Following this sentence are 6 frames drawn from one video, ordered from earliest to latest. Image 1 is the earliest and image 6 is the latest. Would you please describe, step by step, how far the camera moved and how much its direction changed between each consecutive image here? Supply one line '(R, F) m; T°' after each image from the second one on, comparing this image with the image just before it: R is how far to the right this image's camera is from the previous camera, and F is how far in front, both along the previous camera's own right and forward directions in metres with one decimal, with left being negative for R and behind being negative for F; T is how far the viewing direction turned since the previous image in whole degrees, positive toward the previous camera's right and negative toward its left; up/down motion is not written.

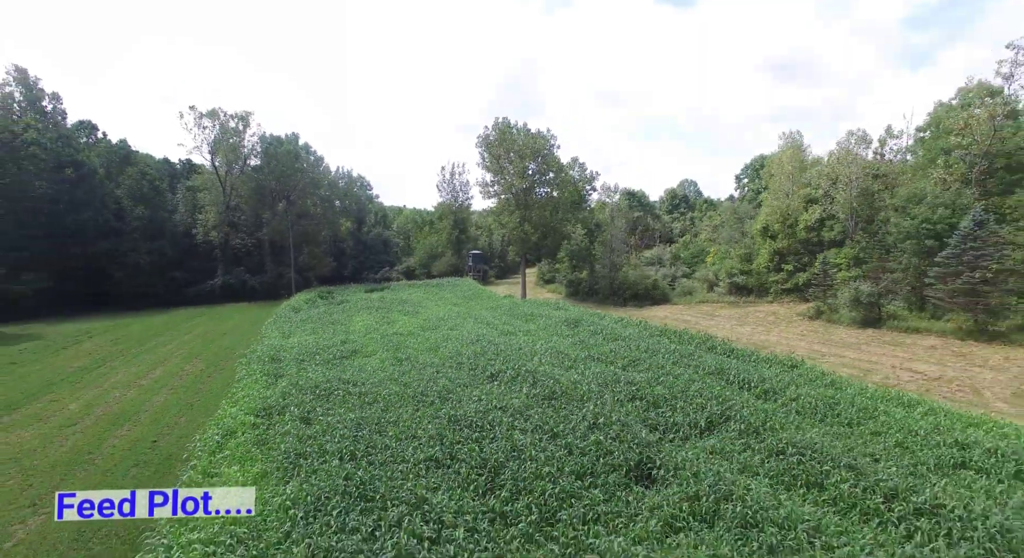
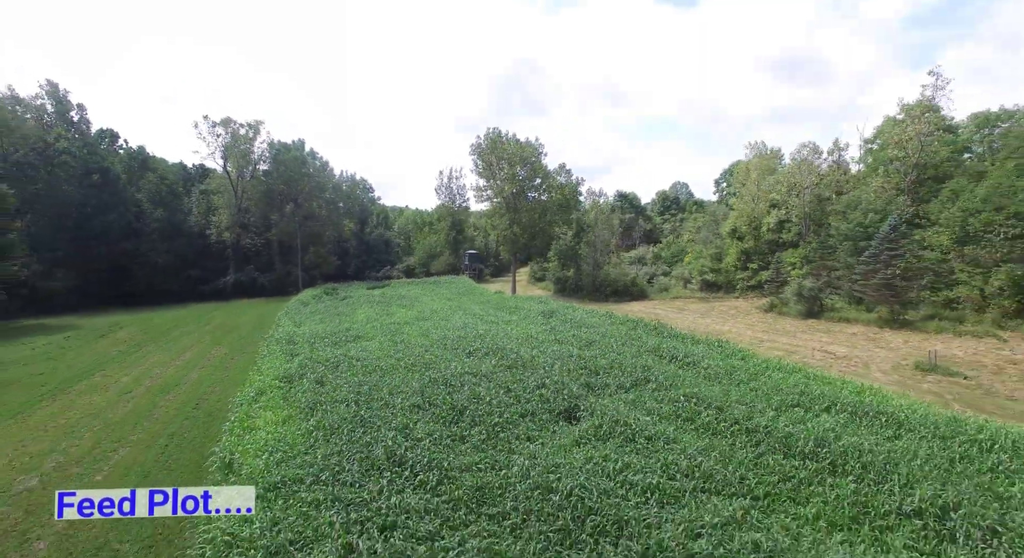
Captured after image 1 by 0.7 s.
(+0.8, -2.6) m; 0°
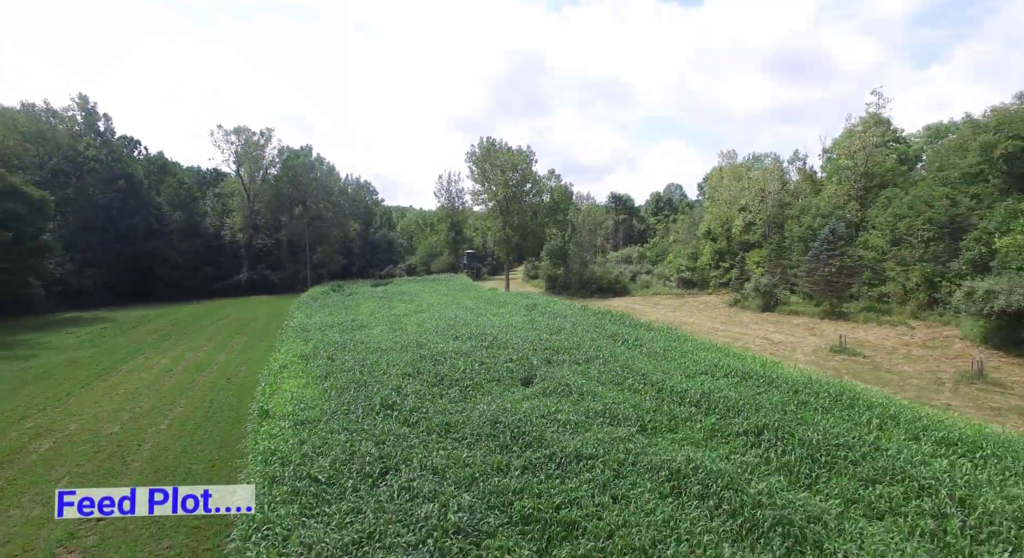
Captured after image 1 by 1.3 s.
(+0.8, -2.6) m; 0°
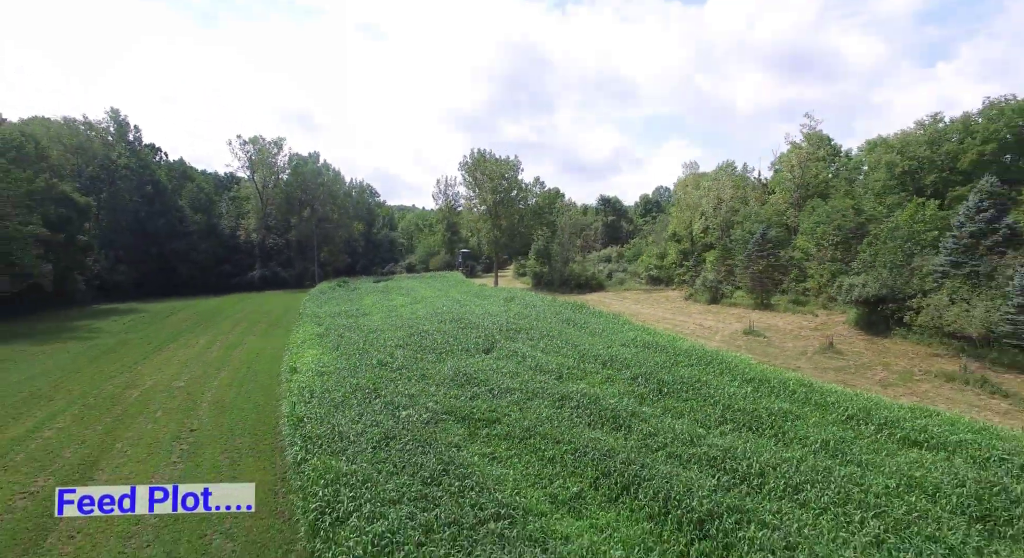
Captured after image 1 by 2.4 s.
(+1.1, -3.9) m; 0°
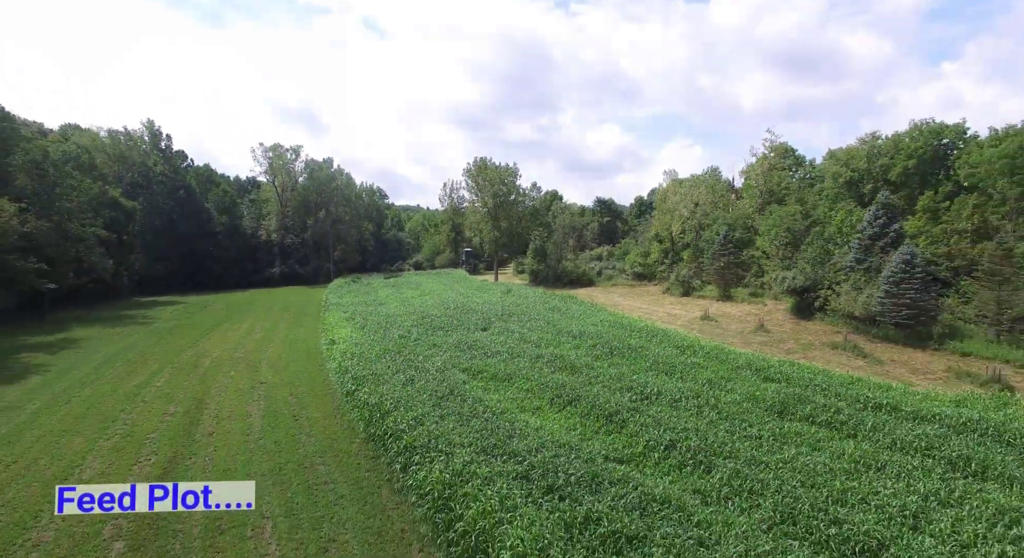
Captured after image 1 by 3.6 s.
(+0.4, -3.8) m; 0°
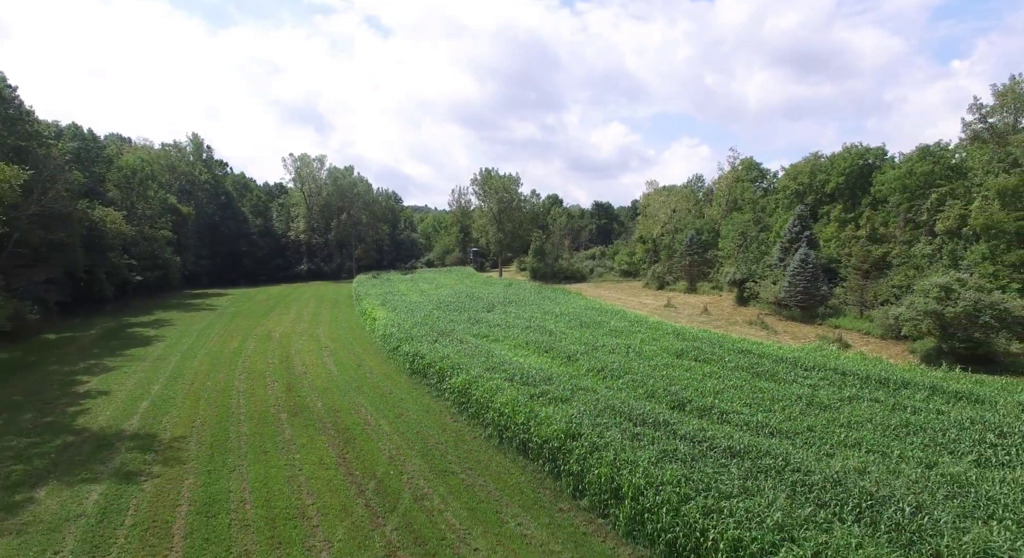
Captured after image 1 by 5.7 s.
(+0.3, -5.4) m; -1°
